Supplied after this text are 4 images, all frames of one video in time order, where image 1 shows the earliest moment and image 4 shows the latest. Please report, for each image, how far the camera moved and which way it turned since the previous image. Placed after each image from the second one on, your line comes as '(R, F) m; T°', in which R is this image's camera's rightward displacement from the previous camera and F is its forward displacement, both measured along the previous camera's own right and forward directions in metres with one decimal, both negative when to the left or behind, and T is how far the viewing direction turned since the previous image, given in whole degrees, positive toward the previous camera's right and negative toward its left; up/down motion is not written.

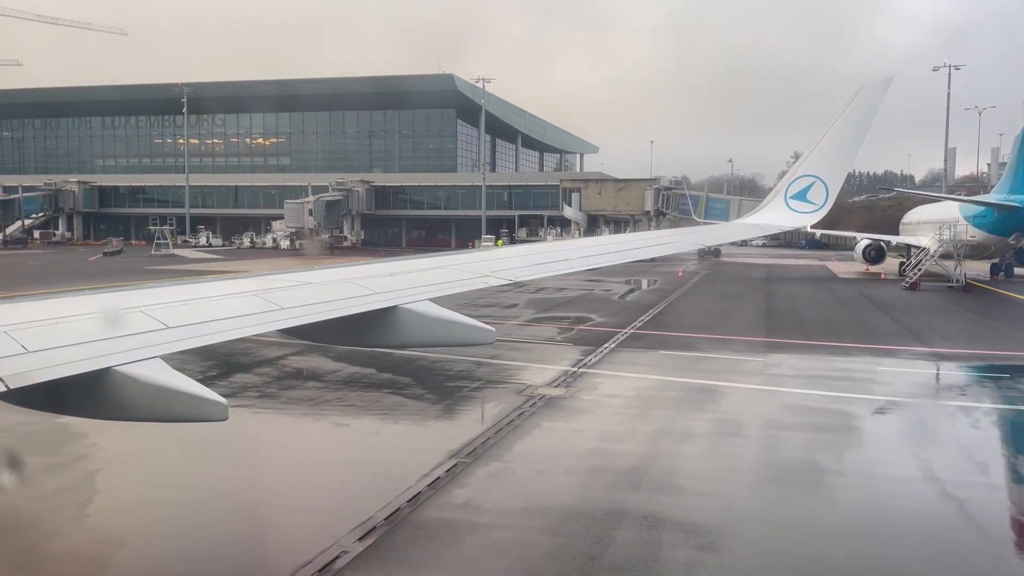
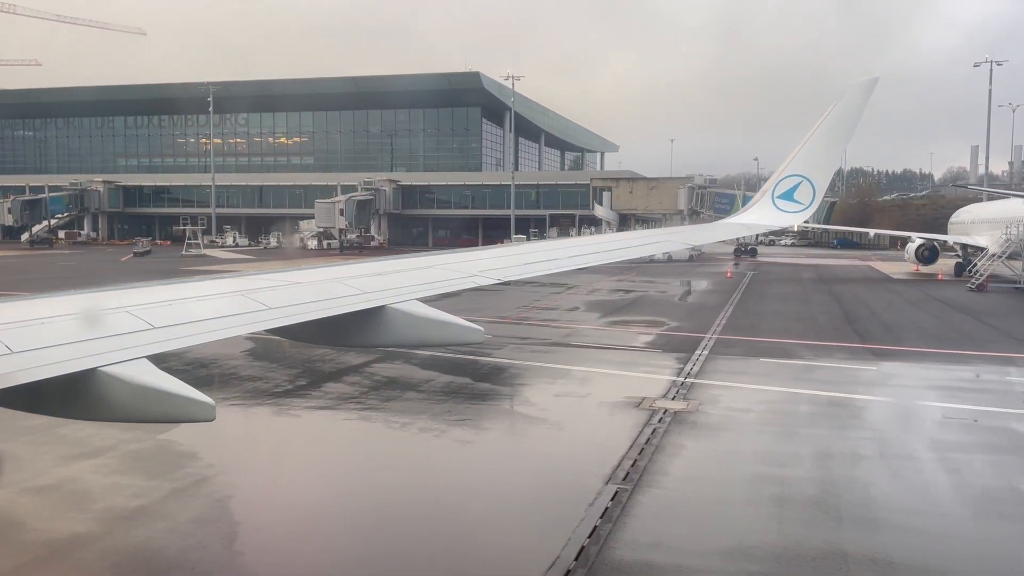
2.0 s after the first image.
(-1.6, +0.7) m; -1°
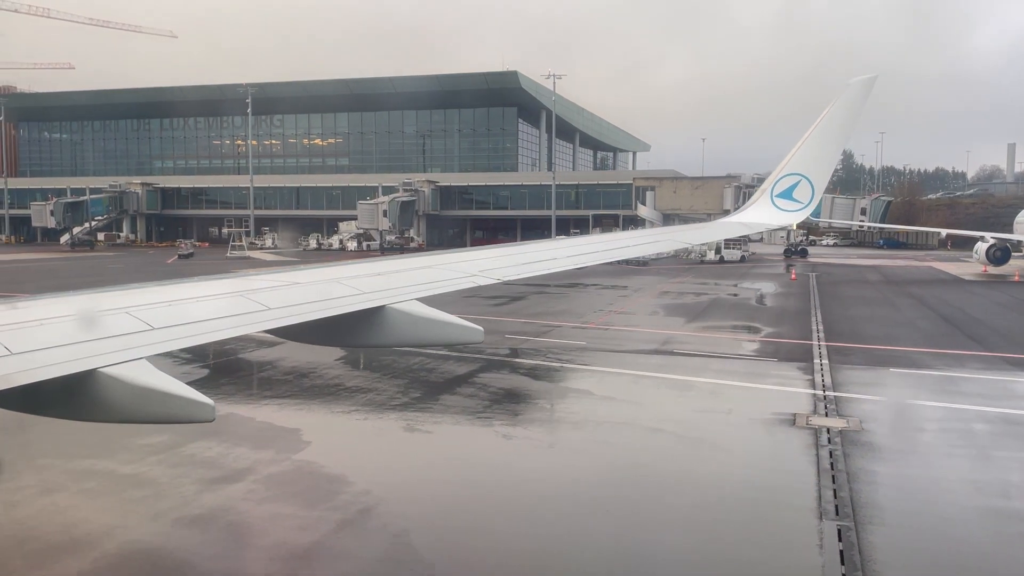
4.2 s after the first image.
(-1.6, +0.7) m; -1°
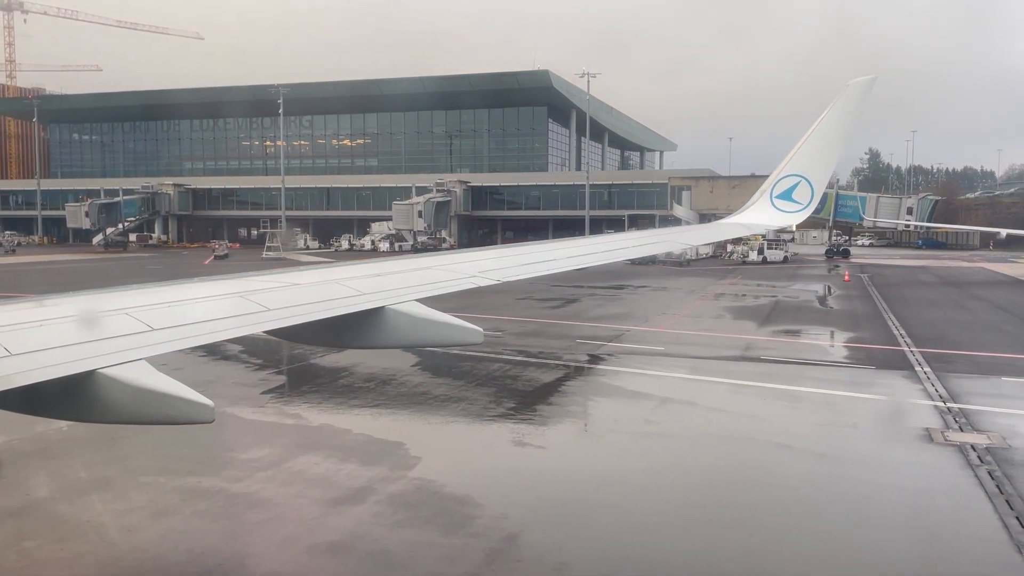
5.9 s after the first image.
(-1.2, +0.5) m; -1°
